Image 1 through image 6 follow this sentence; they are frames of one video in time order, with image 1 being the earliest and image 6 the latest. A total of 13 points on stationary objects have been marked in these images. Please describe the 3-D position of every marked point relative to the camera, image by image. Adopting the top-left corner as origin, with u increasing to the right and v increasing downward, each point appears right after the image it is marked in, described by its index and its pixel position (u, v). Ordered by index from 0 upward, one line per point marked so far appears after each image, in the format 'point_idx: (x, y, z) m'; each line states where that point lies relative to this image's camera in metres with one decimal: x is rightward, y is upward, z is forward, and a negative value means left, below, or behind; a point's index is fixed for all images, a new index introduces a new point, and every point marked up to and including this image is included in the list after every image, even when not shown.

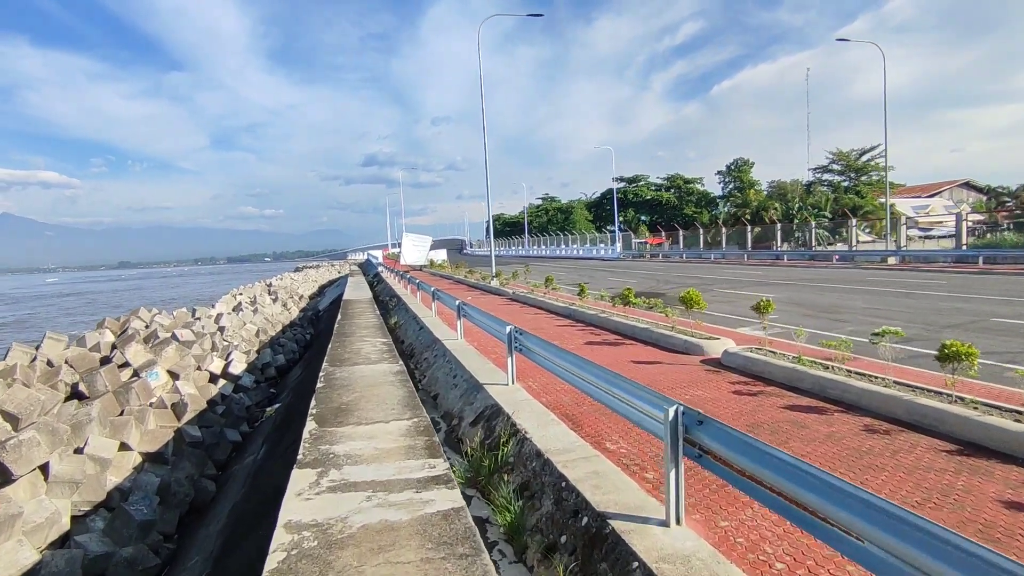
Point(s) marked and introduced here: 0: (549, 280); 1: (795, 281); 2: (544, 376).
0: (+1.0, +0.2, +14.4) m
1: (+9.3, +0.2, +19.0) m
2: (+0.4, -1.0, +6.4) m
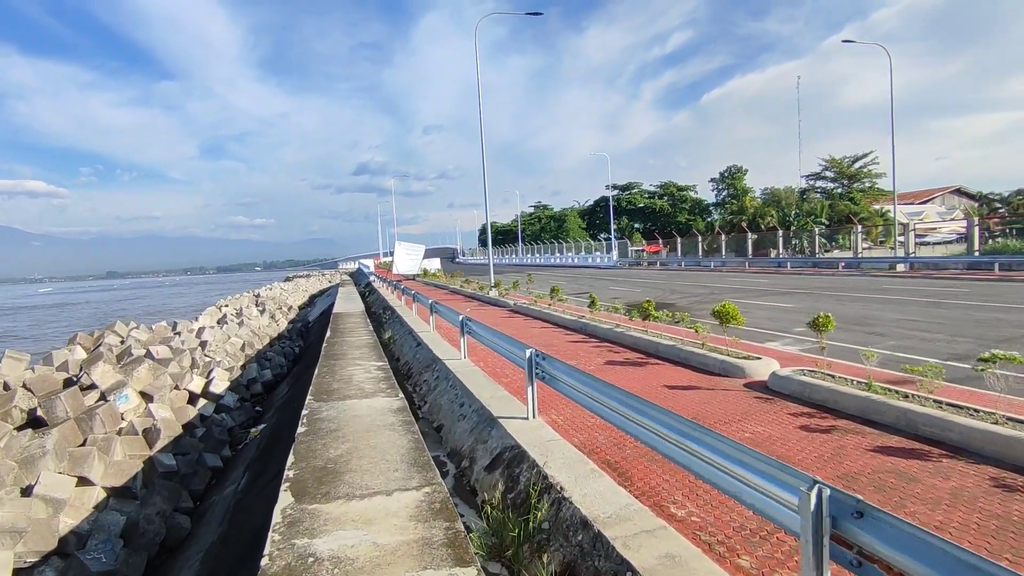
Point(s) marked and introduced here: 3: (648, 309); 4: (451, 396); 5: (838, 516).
0: (+1.0, 0.0, +13.5) m
1: (+9.3, -0.1, +18.2) m
2: (+0.5, -1.1, +5.5) m
3: (+2.1, -0.3, +9.0) m
4: (-0.7, -1.3, +6.8) m
5: (+1.1, -0.8, +2.0) m
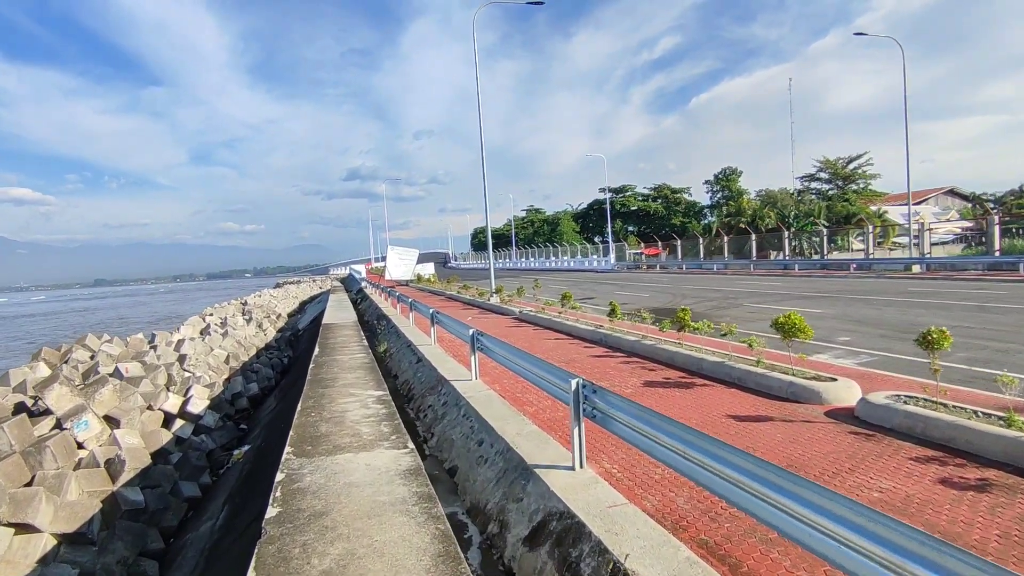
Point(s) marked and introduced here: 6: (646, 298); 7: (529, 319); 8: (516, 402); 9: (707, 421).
0: (+1.2, -0.2, +12.3) m
1: (+9.4, -0.2, +17.2) m
2: (+0.8, -1.2, +4.3) m
3: (+2.3, -0.4, +7.9) m
4: (-0.5, -1.4, +5.6) m
5: (+1.4, -0.8, +0.8) m
6: (+4.4, -0.3, +19.0) m
7: (+0.4, -0.7, +12.9) m
8: (0.0, -1.2, +6.0) m
9: (+1.7, -1.2, +5.0) m
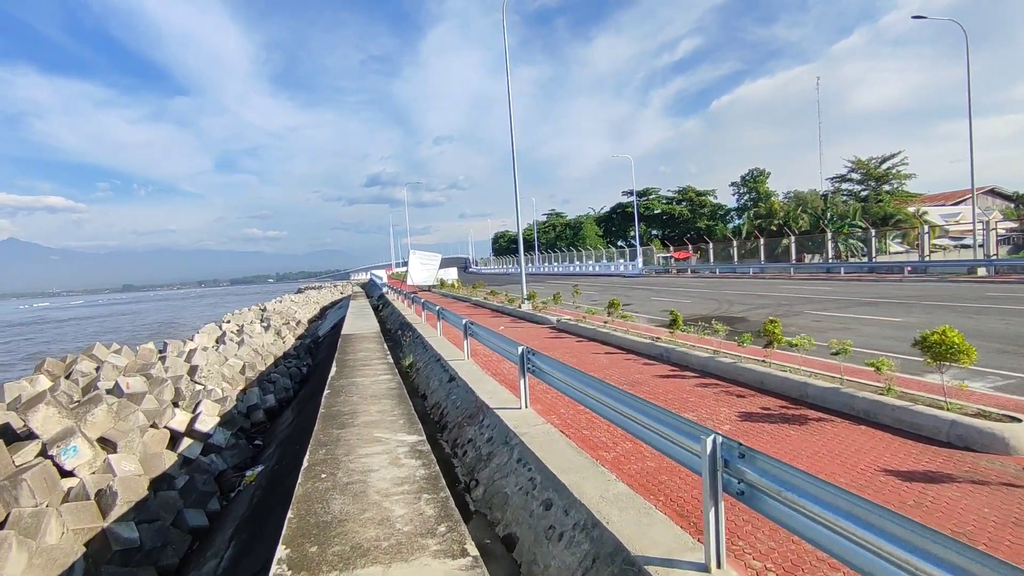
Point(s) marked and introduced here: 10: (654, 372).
0: (+1.9, -0.3, +11.0) m
1: (+10.3, -0.3, +15.5) m
2: (+1.3, -1.3, +2.9) m
3: (+2.9, -0.5, +6.5) m
4: (+0.1, -1.4, +4.3) m
5: (+1.8, -0.8, -0.5) m
6: (+5.4, -0.5, +17.5) m
7: (+1.2, -0.8, +11.5) m
8: (+0.6, -1.2, +4.6) m
9: (+2.2, -1.2, +3.7) m
10: (+1.8, -1.1, +7.4) m
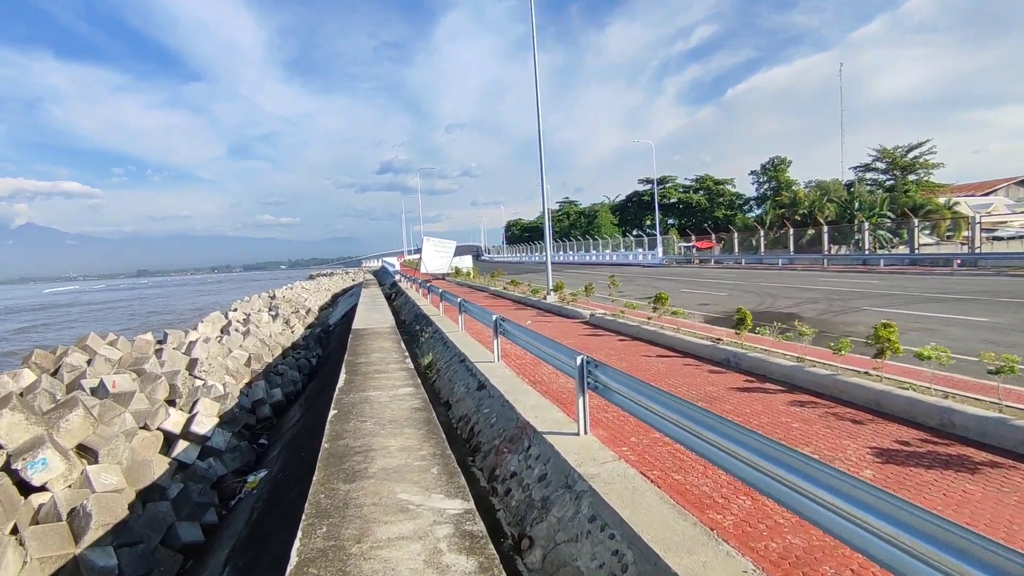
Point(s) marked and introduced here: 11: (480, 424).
0: (+2.5, -0.1, +9.7) m
1: (+11.0, -0.2, +14.1) m
2: (+1.7, -1.3, +1.7) m
3: (+3.4, -0.5, +5.2) m
4: (+0.5, -1.4, +3.0) m
5: (+2.1, -0.9, -1.8) m
6: (+6.0, -0.3, +16.2) m
7: (+1.7, -0.7, +10.3) m
8: (+1.0, -1.2, +3.4) m
9: (+2.6, -1.2, +2.4) m
10: (+2.3, -1.0, +6.1) m
11: (-0.3, -1.4, +5.9) m
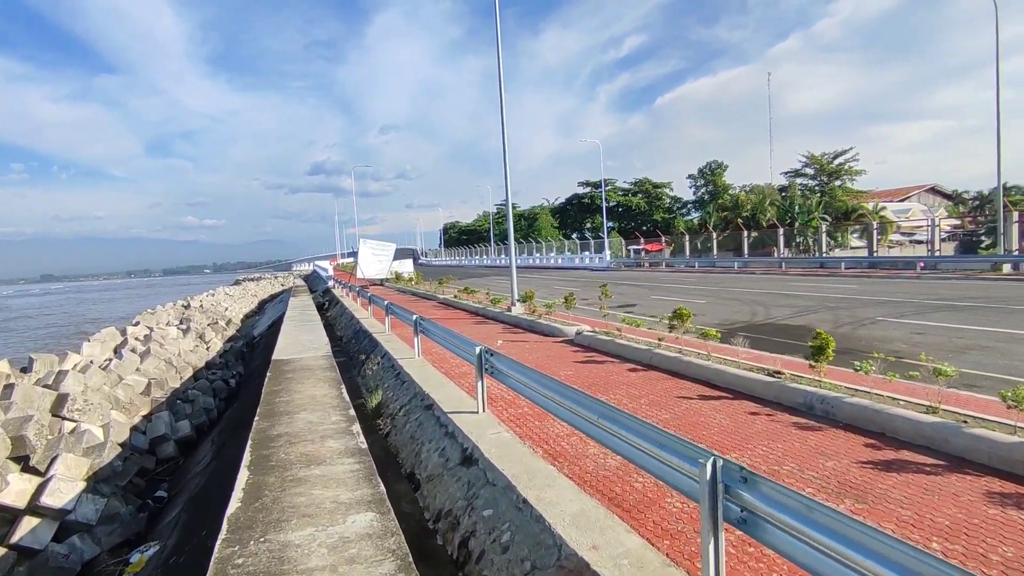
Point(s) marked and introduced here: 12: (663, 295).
0: (+2.2, -0.3, +7.6) m
1: (+10.1, -0.3, +12.9) m
2: (+2.3, -1.4, -0.4) m
3: (+3.6, -0.6, +3.3) m
4: (+0.9, -1.6, +0.8) m
5: (+3.1, -1.0, -3.8) m
6: (+5.0, -0.5, +14.5) m
7: (+1.3, -0.8, +8.1) m
8: (+1.4, -1.4, +1.2) m
9: (+3.1, -1.3, +0.4) m
10: (+2.3, -1.1, +4.0) m
11: (-0.2, -1.6, +3.6) m
12: (+4.8, -0.2, +18.3) m
